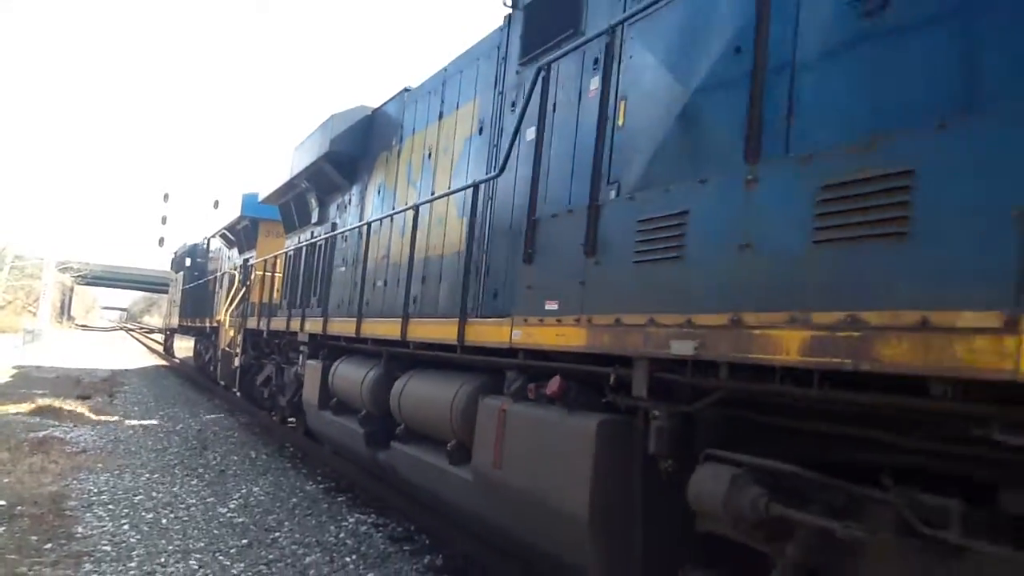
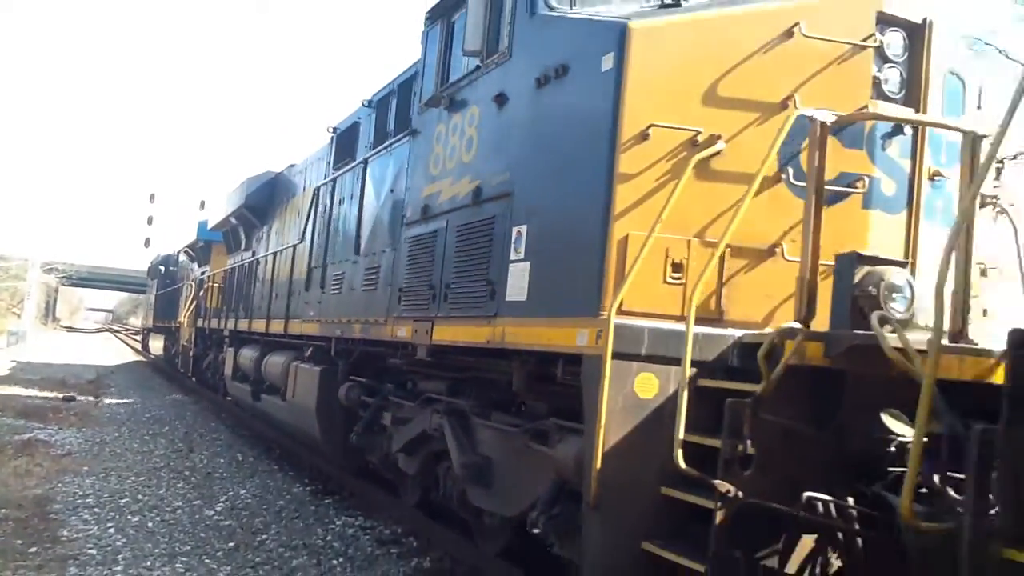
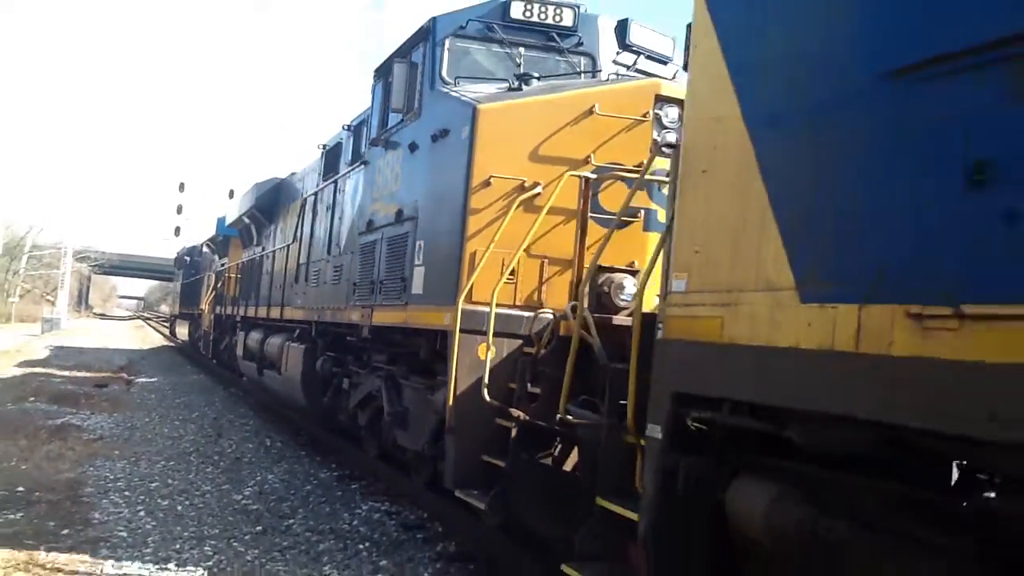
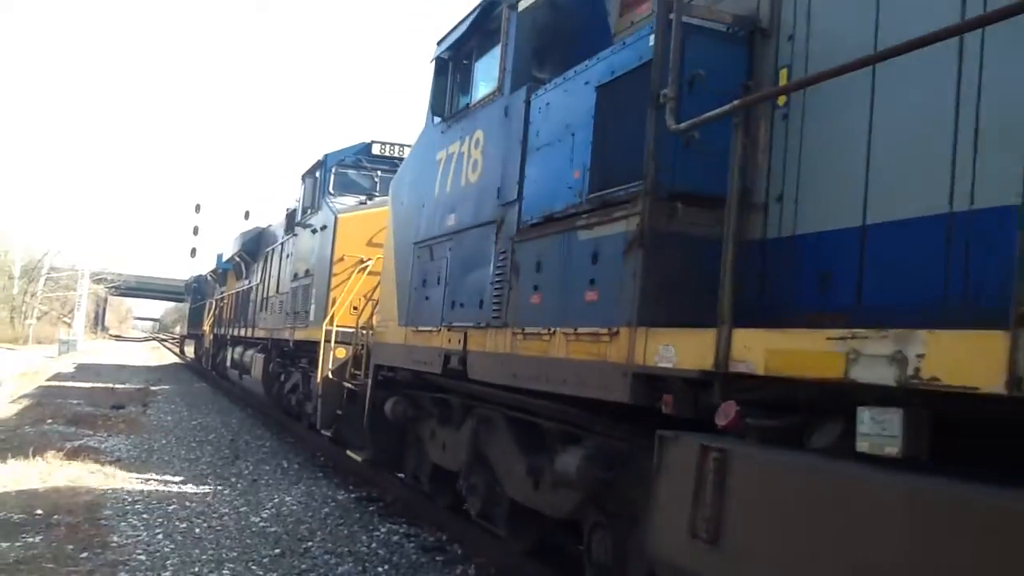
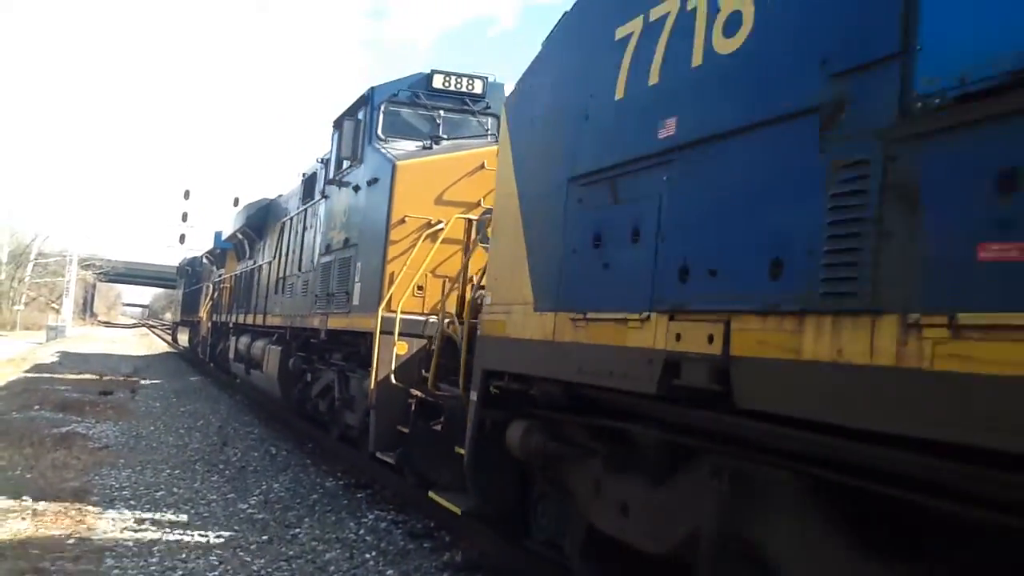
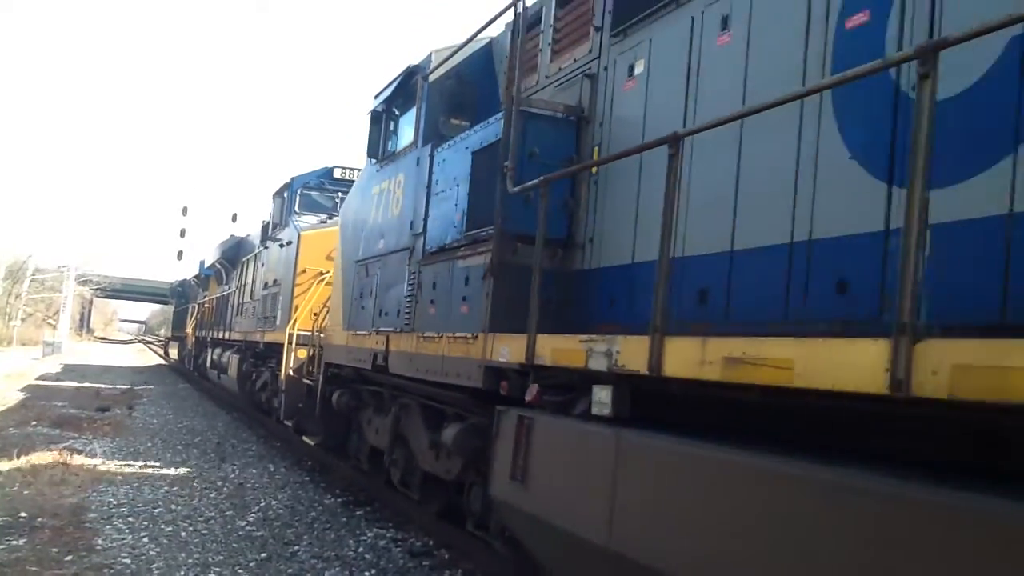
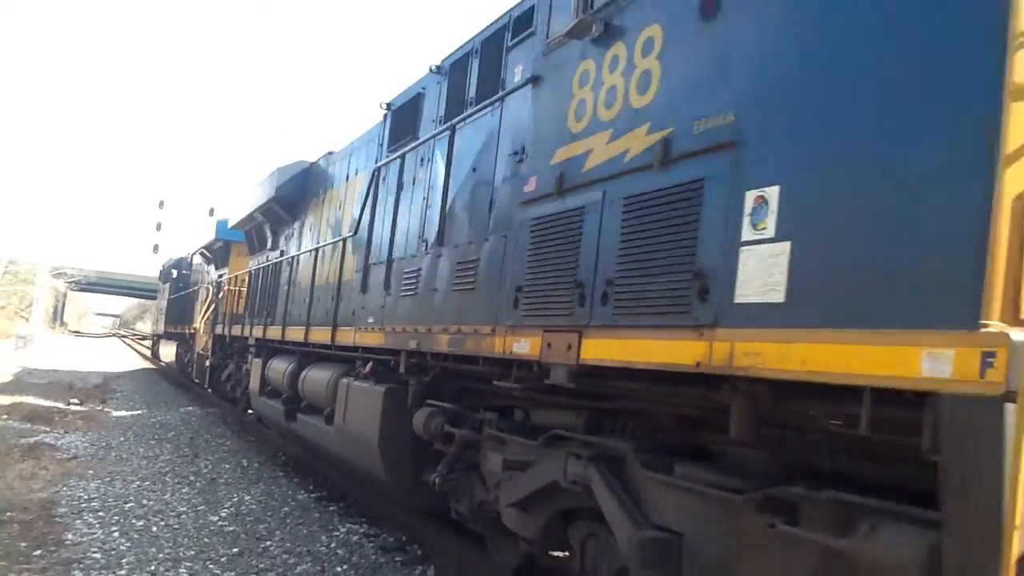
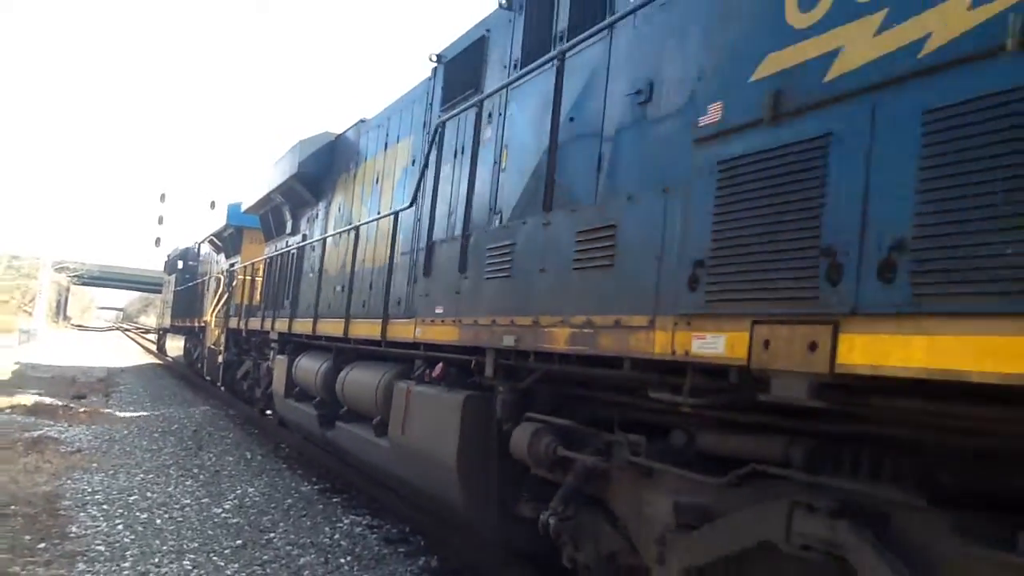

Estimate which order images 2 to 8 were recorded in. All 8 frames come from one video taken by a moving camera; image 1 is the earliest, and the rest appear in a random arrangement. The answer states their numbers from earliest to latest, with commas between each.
8, 7, 2, 3, 5, 4, 6
